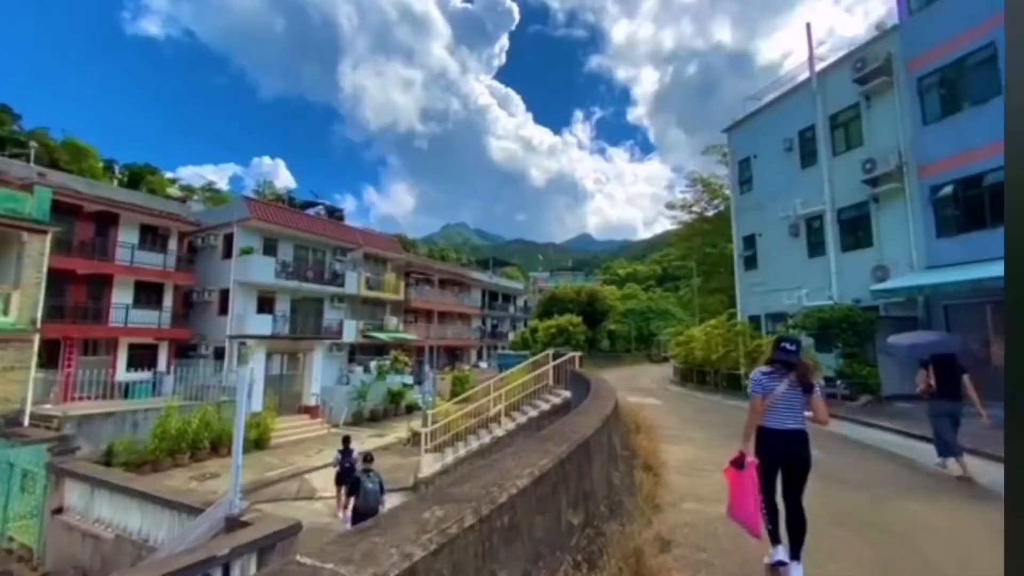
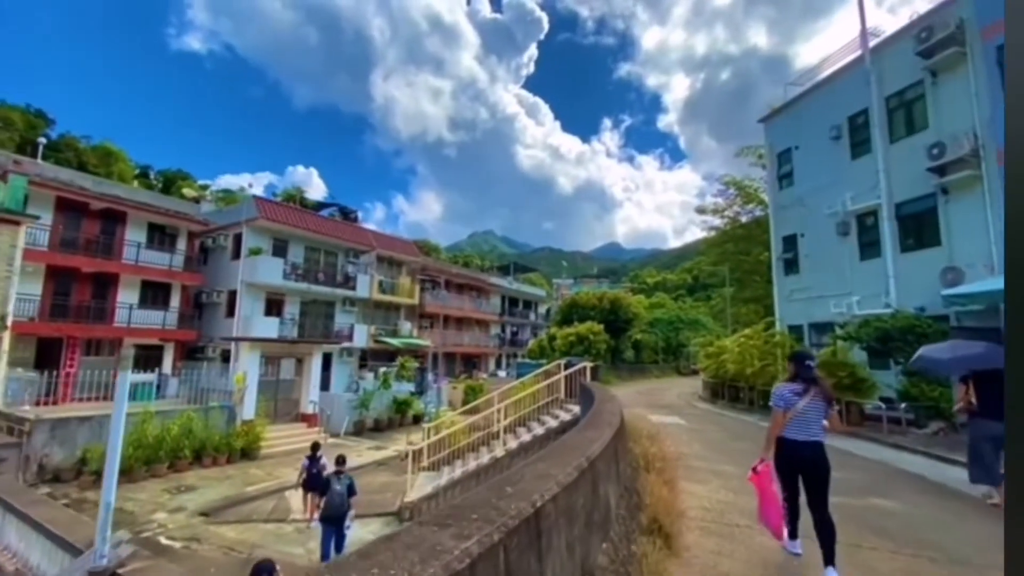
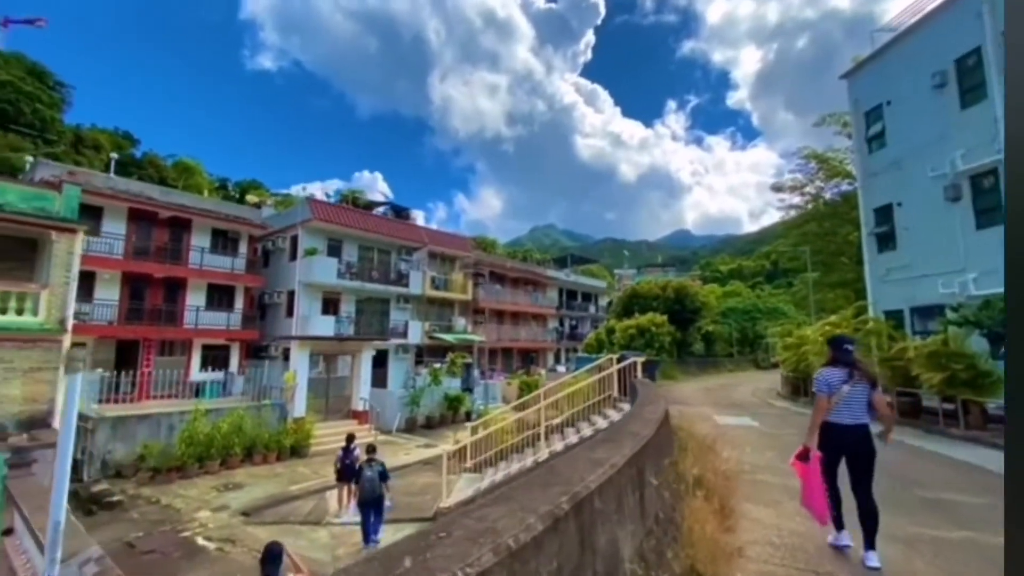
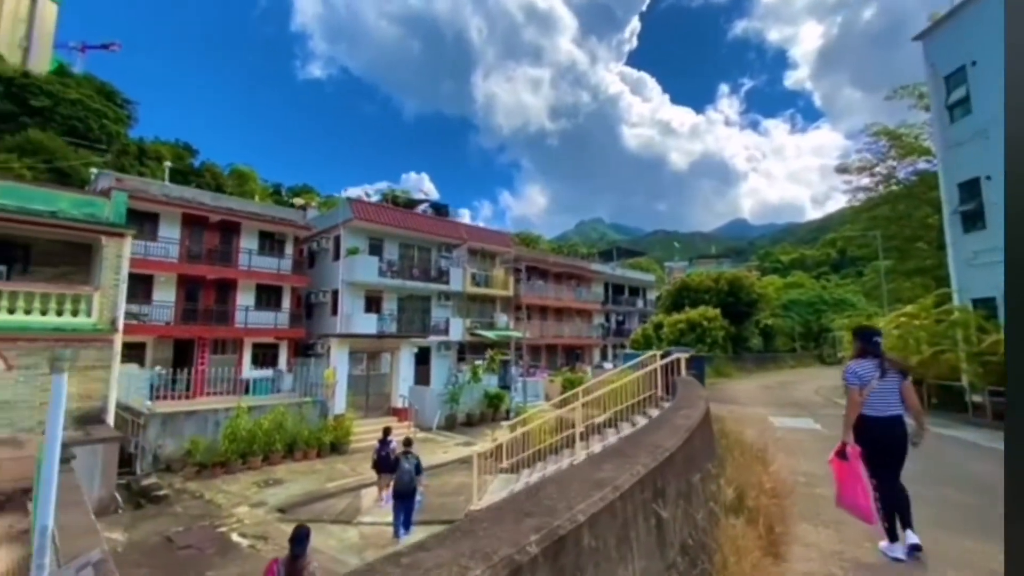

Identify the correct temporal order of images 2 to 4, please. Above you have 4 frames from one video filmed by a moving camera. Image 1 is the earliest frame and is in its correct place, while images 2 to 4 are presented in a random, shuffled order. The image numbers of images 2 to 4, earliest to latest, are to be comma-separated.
2, 3, 4
